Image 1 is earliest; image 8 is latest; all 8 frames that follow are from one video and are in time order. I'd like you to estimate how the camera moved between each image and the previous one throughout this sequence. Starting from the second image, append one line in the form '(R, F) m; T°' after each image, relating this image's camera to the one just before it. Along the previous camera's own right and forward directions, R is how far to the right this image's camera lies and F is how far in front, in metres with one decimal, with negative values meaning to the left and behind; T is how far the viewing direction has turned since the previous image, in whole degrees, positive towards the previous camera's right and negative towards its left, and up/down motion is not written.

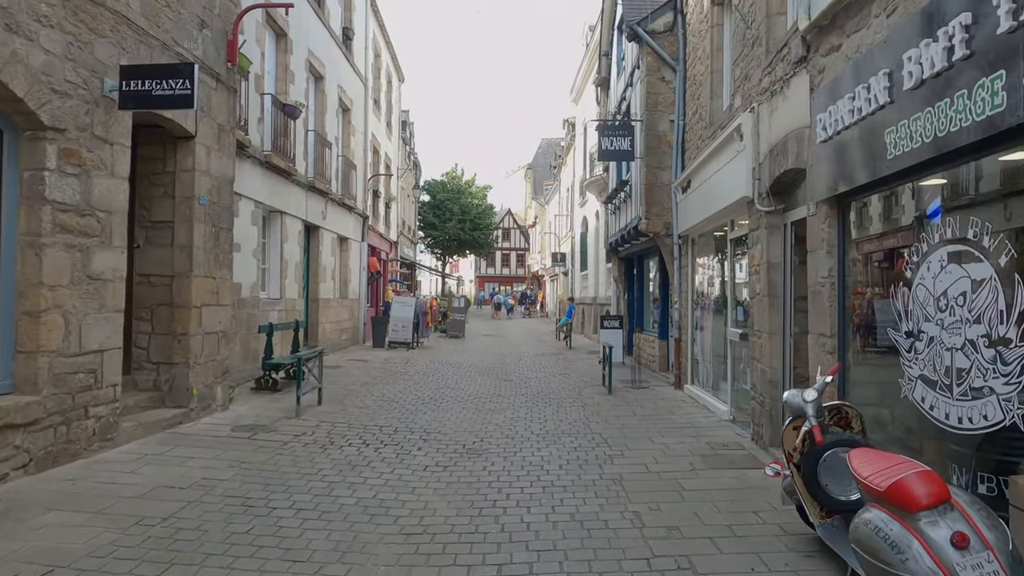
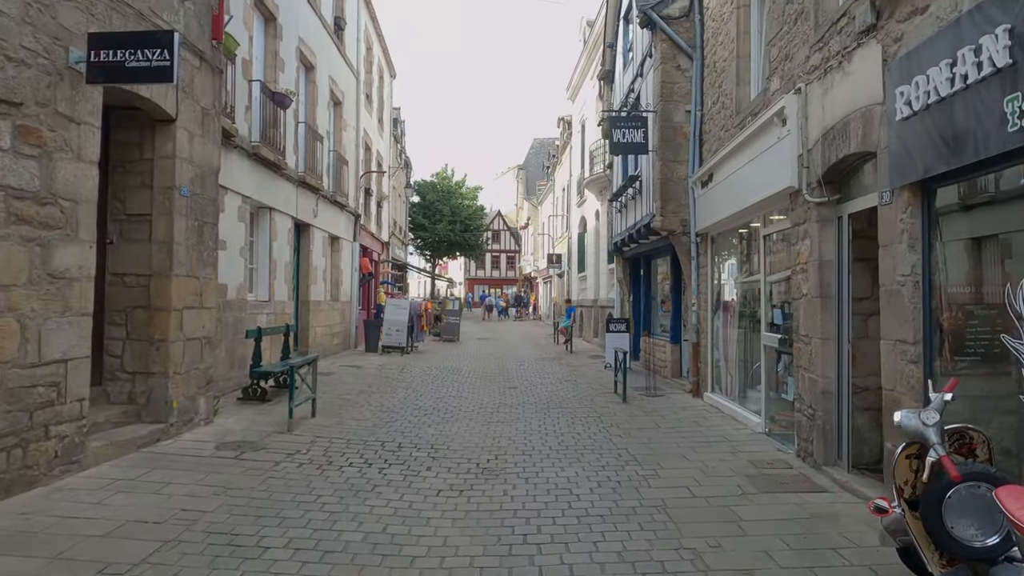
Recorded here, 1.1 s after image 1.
(-0.3, +0.7) m; +1°
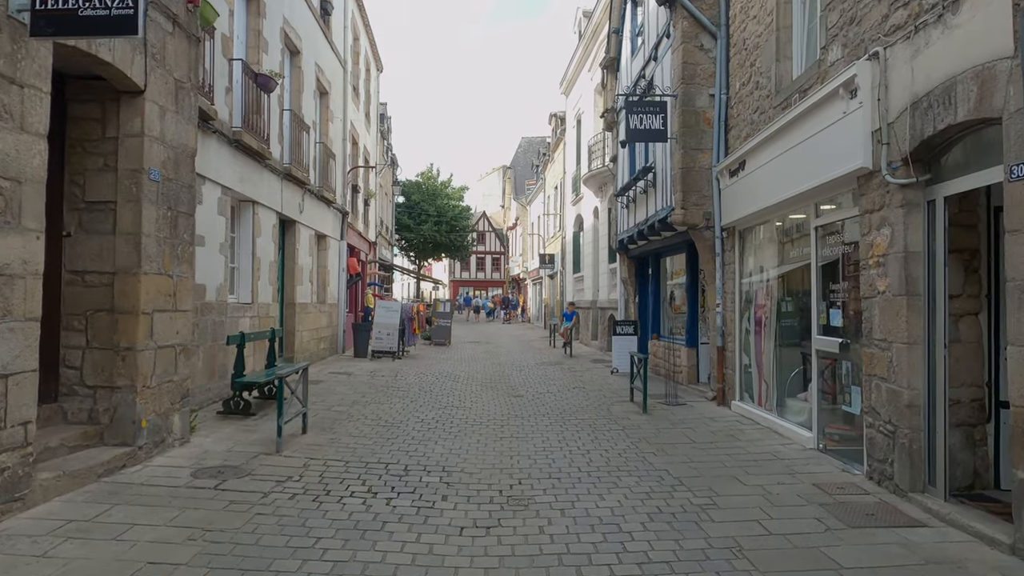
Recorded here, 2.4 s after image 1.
(-0.4, +0.8) m; +2°
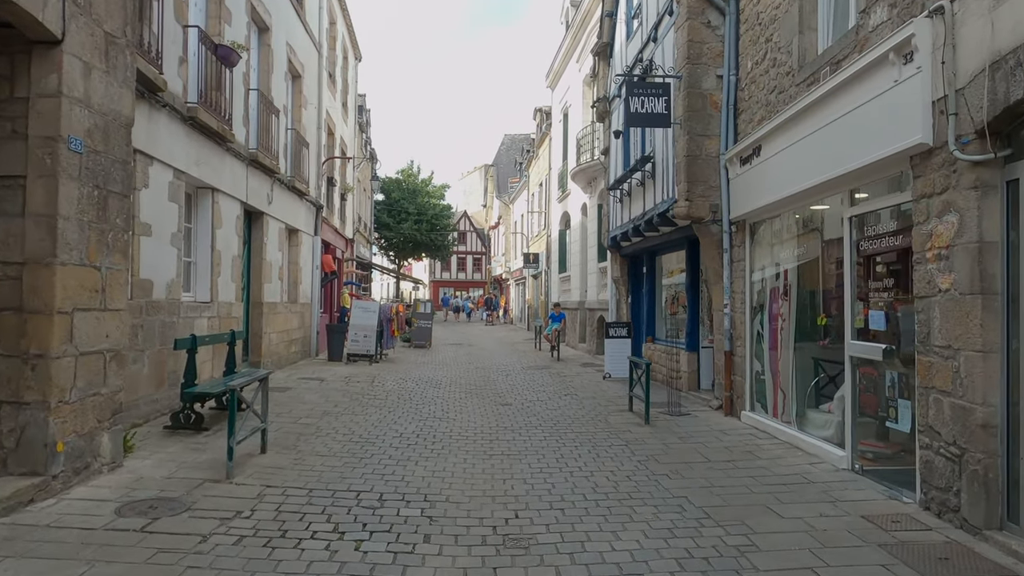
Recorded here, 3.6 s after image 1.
(-0.1, +0.8) m; +2°
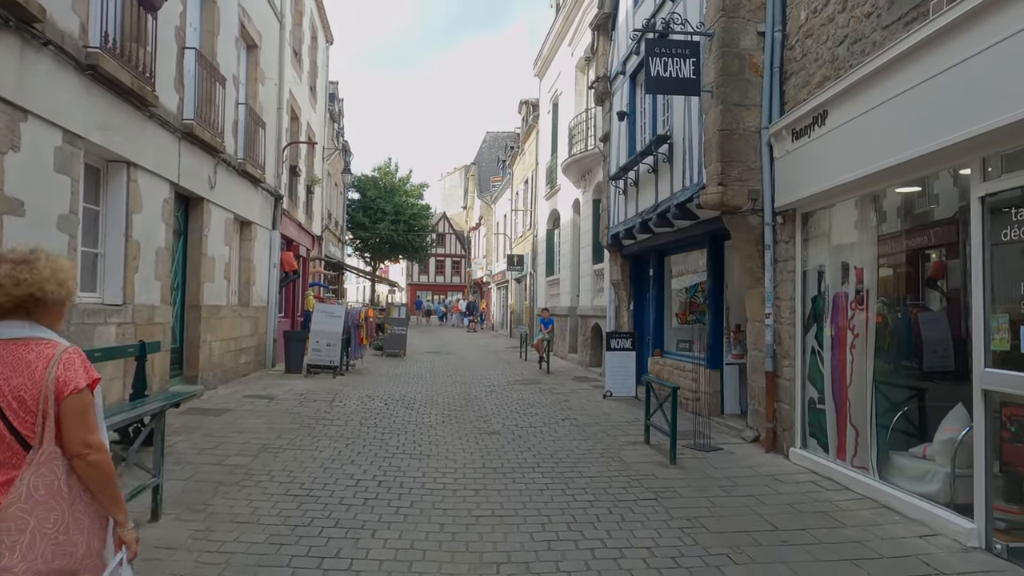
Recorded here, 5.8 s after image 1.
(-0.1, +1.6) m; +2°
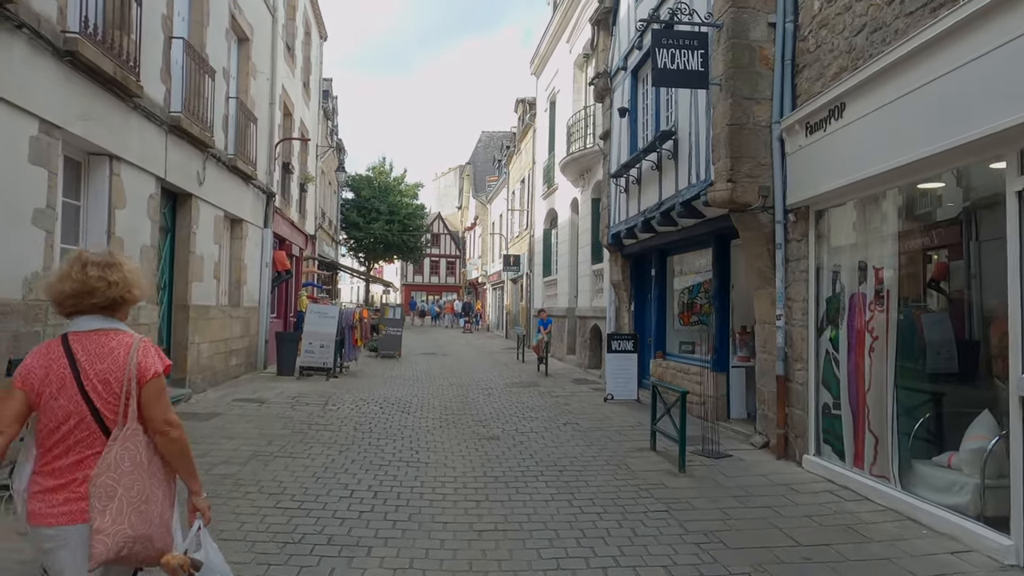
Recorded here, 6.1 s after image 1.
(-0.1, +0.3) m; +1°
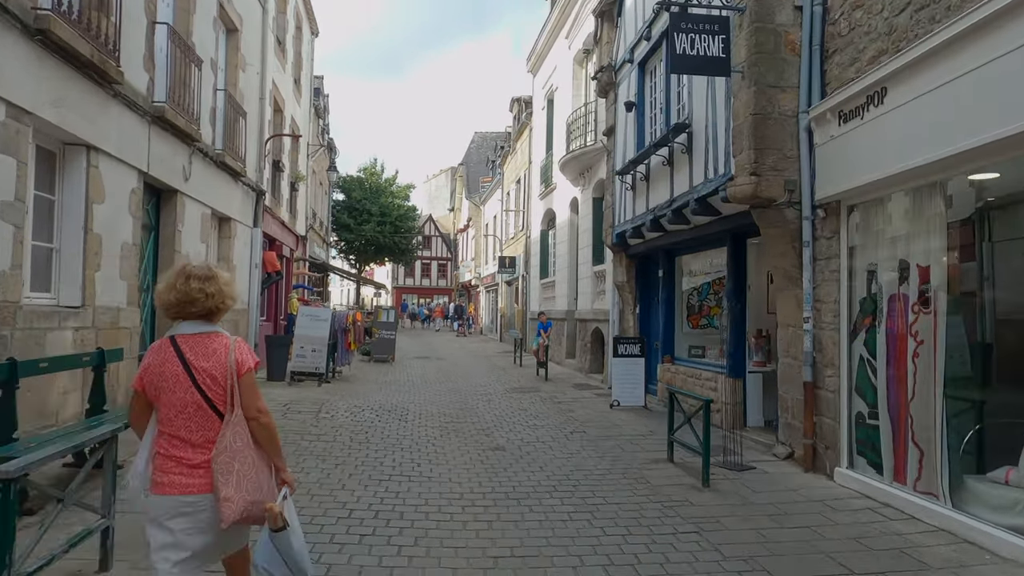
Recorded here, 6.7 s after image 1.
(-0.2, +0.4) m; +1°
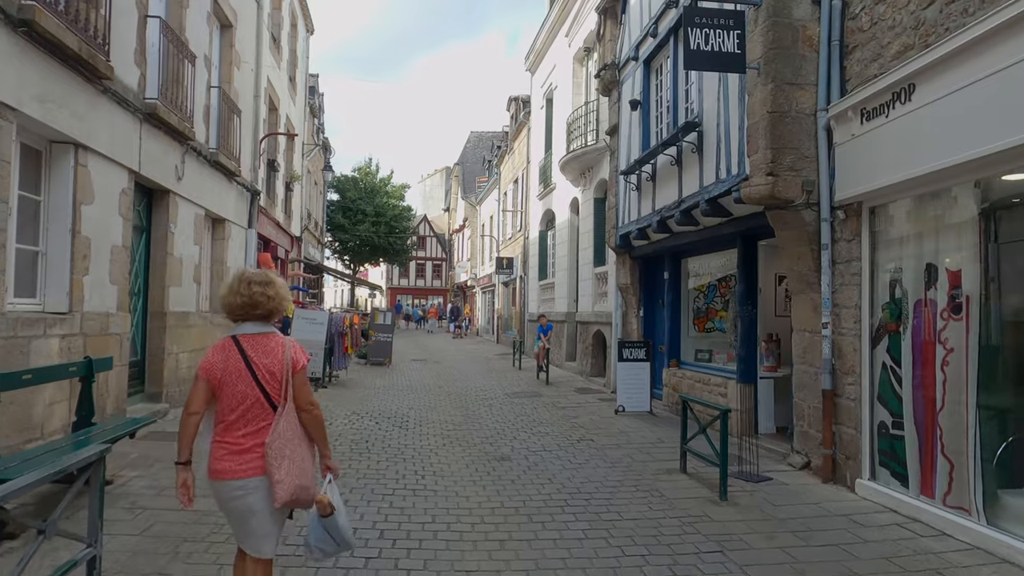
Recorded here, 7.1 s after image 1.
(-0.1, +0.2) m; +1°
